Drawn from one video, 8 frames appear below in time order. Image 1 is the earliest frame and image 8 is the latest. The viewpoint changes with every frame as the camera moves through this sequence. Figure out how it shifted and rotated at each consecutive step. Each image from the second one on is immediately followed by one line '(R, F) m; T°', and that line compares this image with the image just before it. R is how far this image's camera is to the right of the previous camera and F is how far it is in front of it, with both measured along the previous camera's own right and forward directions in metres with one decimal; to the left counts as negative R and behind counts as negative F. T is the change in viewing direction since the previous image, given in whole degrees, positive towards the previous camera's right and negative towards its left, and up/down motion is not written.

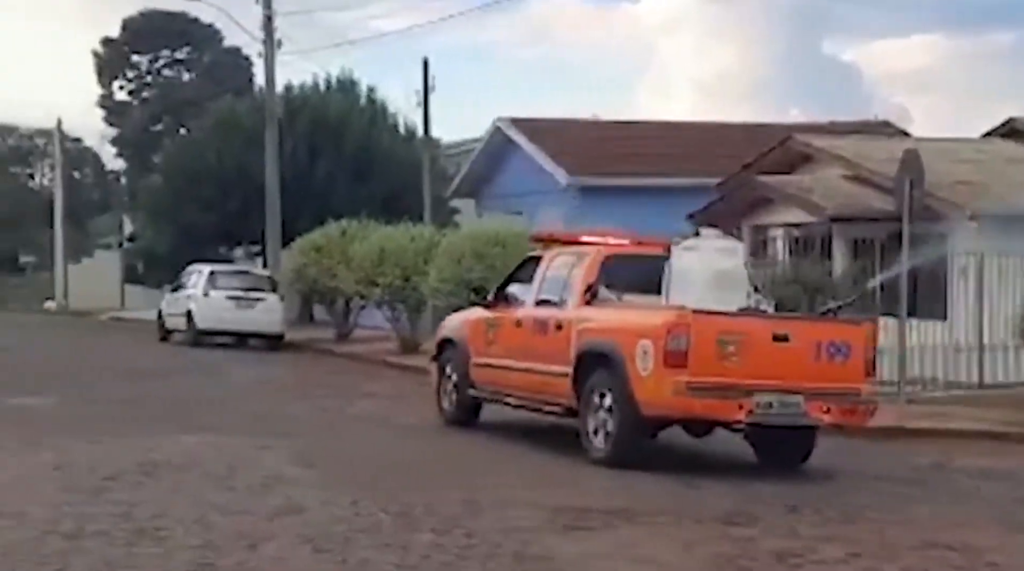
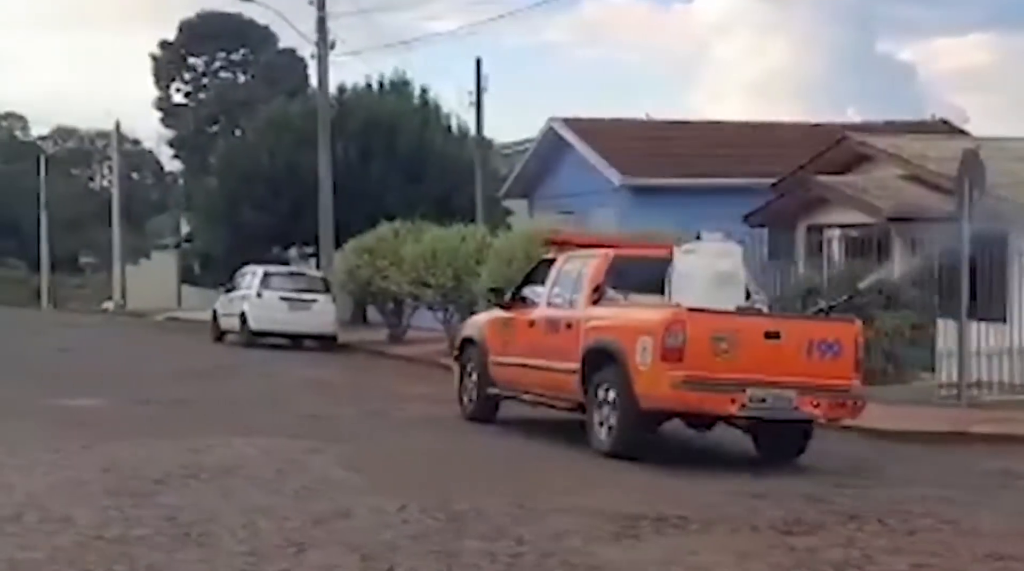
(0.0, +0.2) m; -2°
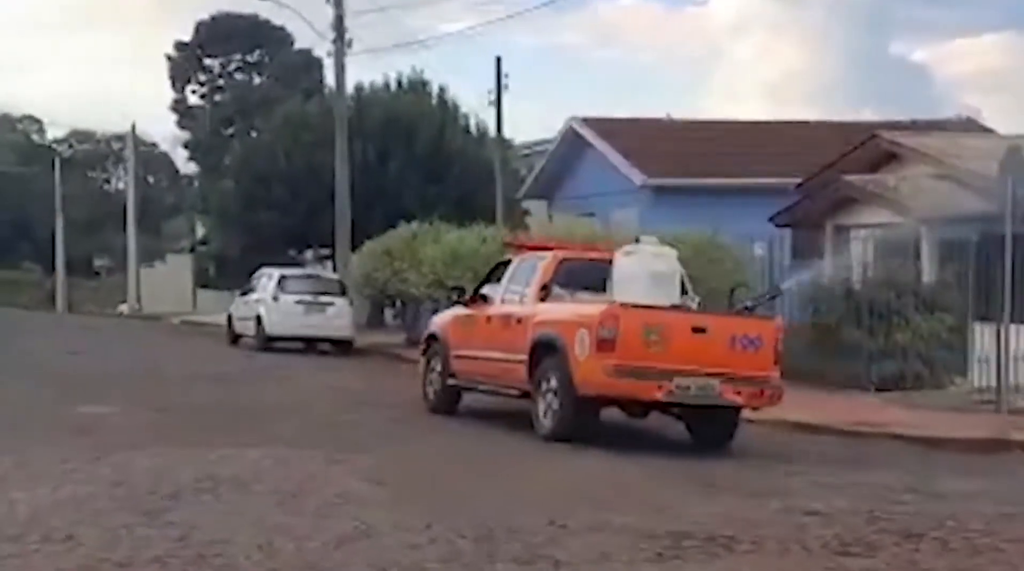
(-0.1, +0.6) m; -1°
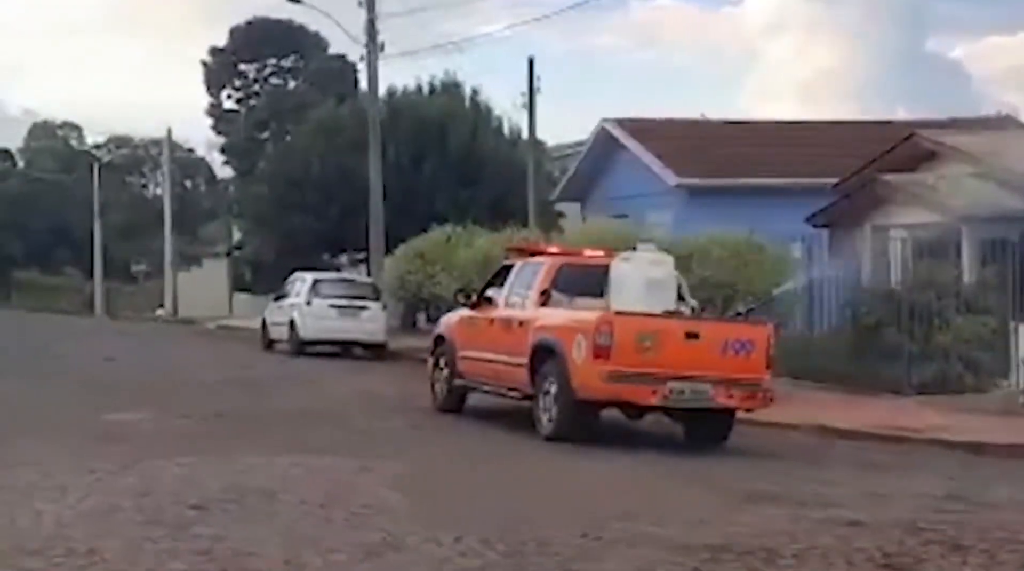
(0.0, +0.2) m; -1°
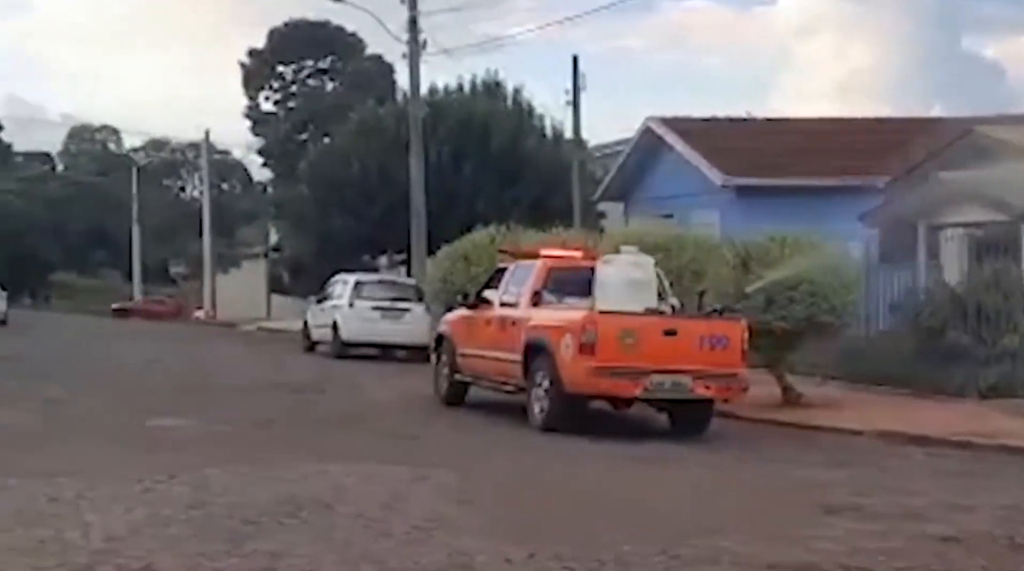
(-0.2, +0.5) m; -1°
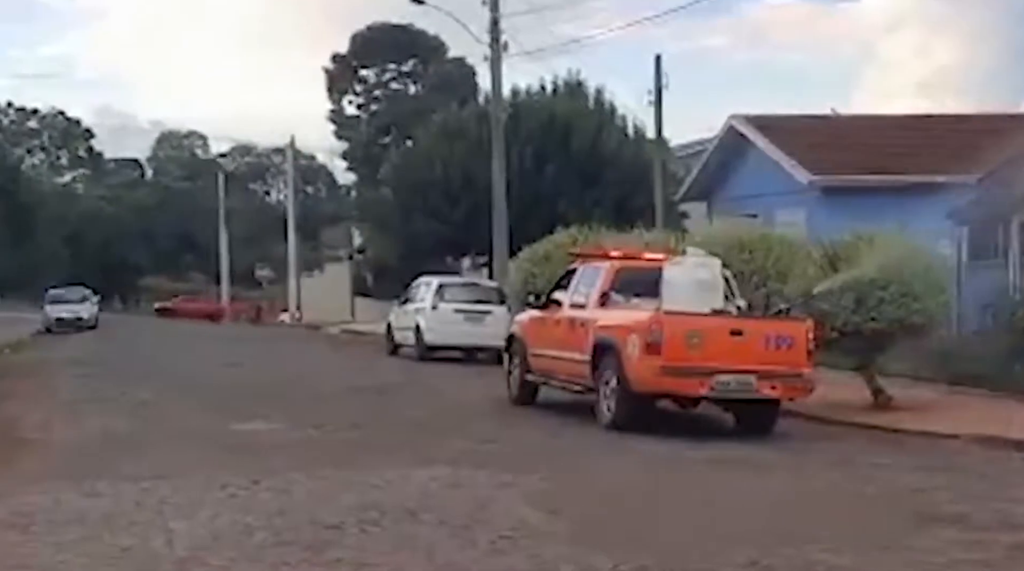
(0.0, +0.2) m; -3°
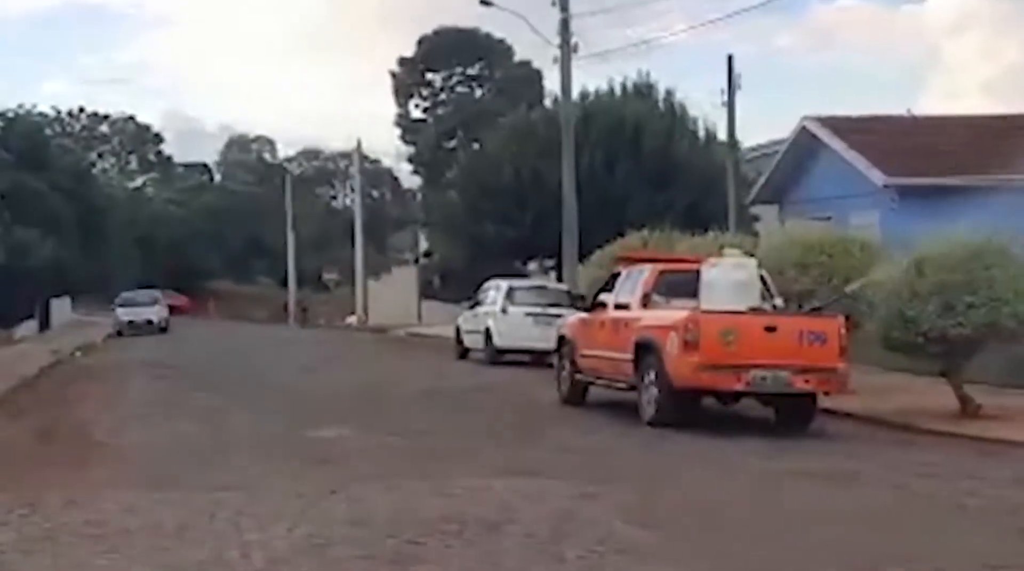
(-0.1, +0.3) m; -2°
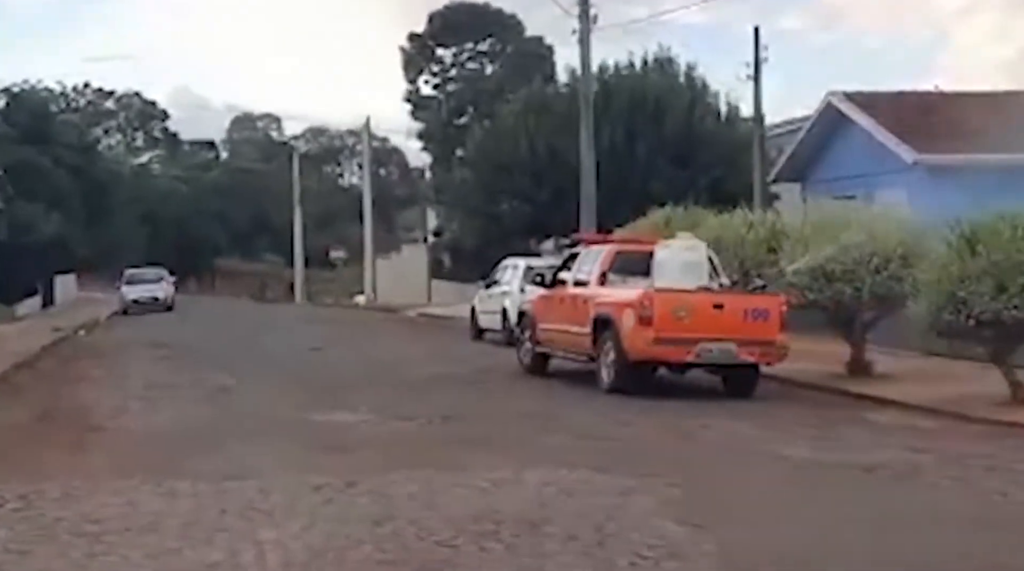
(-0.2, +0.9) m; 0°
